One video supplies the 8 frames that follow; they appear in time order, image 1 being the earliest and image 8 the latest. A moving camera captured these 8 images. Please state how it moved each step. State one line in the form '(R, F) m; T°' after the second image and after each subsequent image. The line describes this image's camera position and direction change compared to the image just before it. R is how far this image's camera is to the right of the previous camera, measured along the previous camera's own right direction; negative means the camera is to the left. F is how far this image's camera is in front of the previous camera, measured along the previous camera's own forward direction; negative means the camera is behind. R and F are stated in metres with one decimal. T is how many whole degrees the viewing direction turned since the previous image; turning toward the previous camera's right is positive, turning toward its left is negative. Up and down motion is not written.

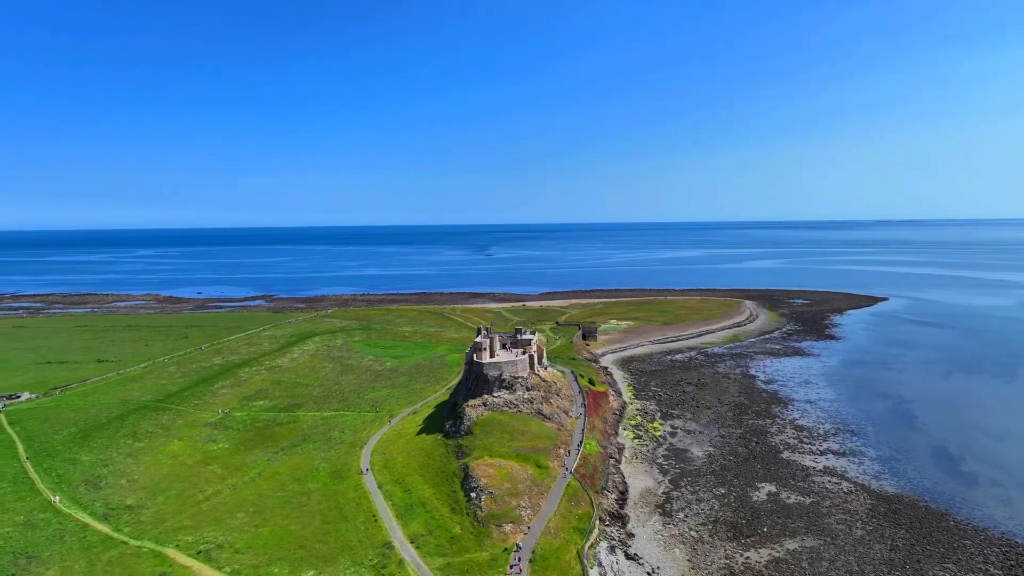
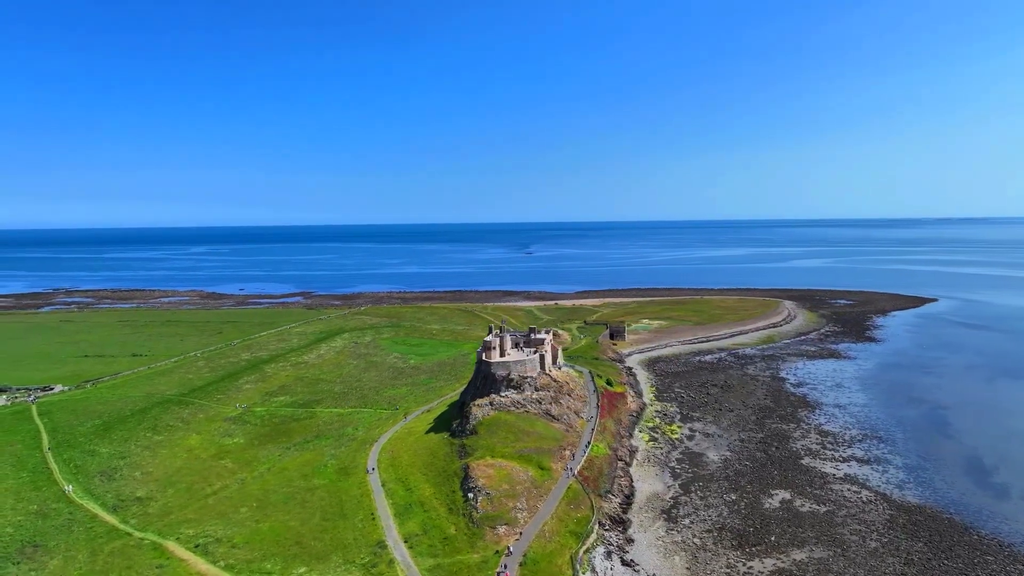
(+1.6, +0.4) m; -3°
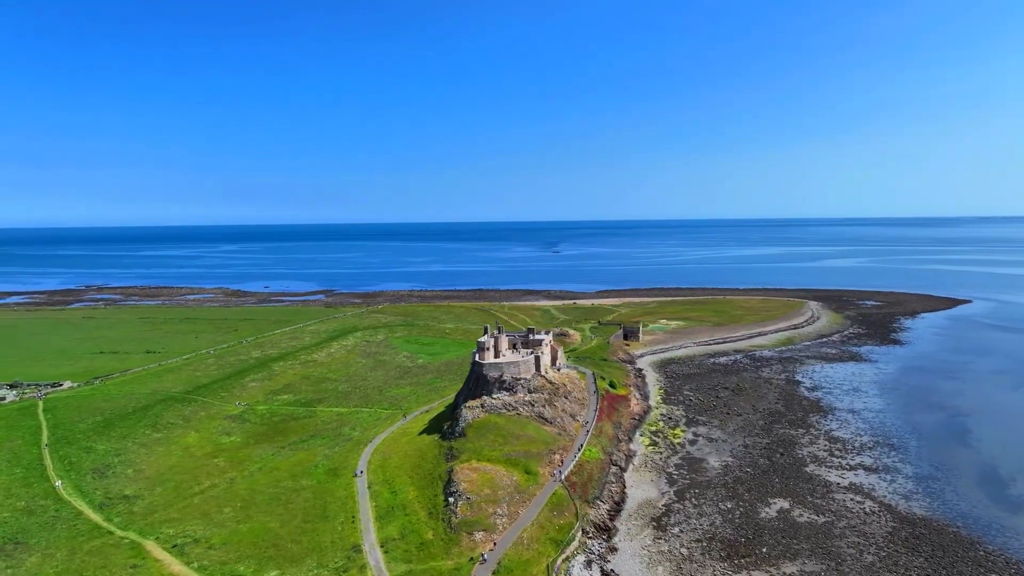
(+1.8, +0.5) m; -2°
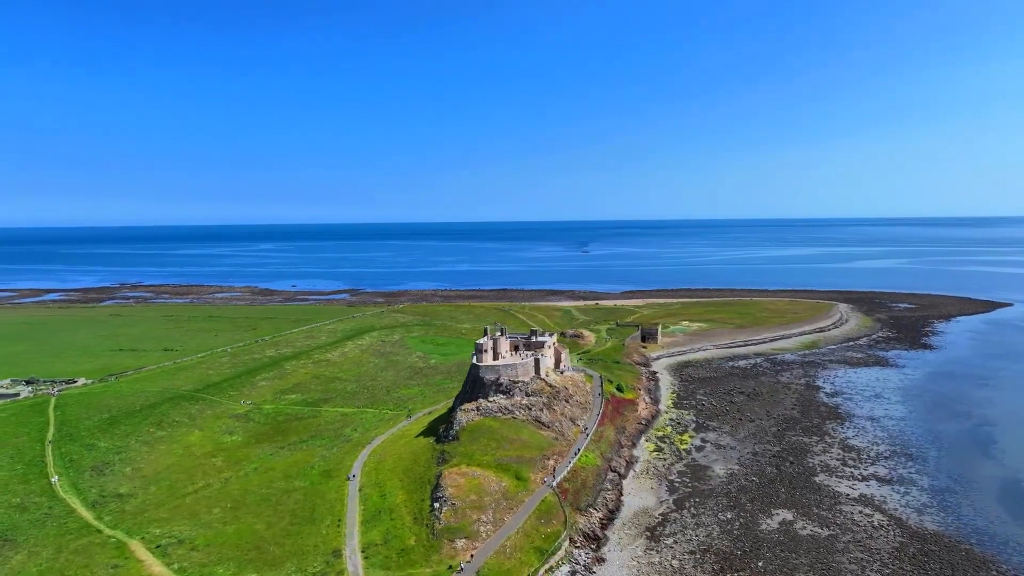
(+1.6, +0.6) m; -2°
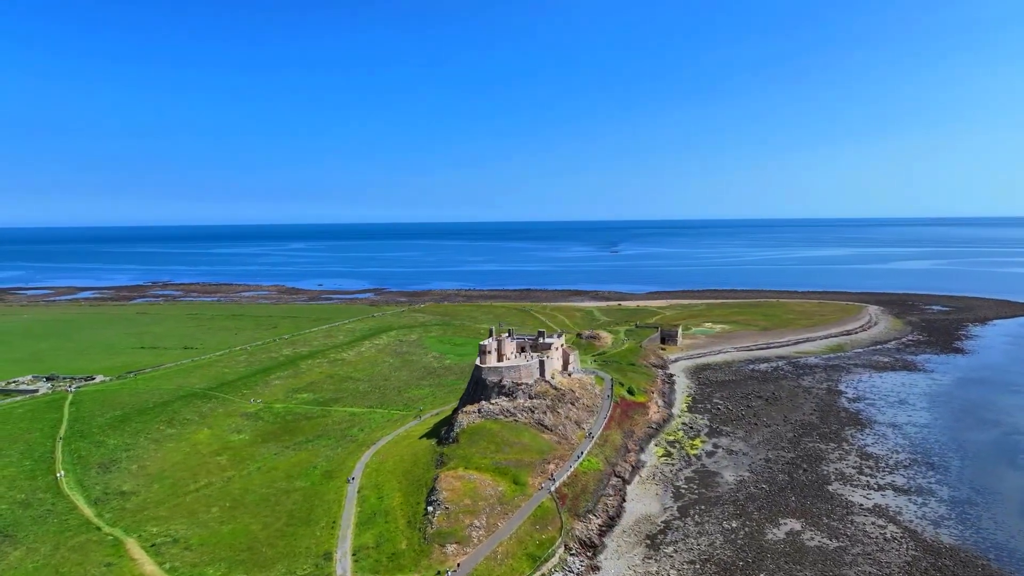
(+1.2, +0.4) m; -2°
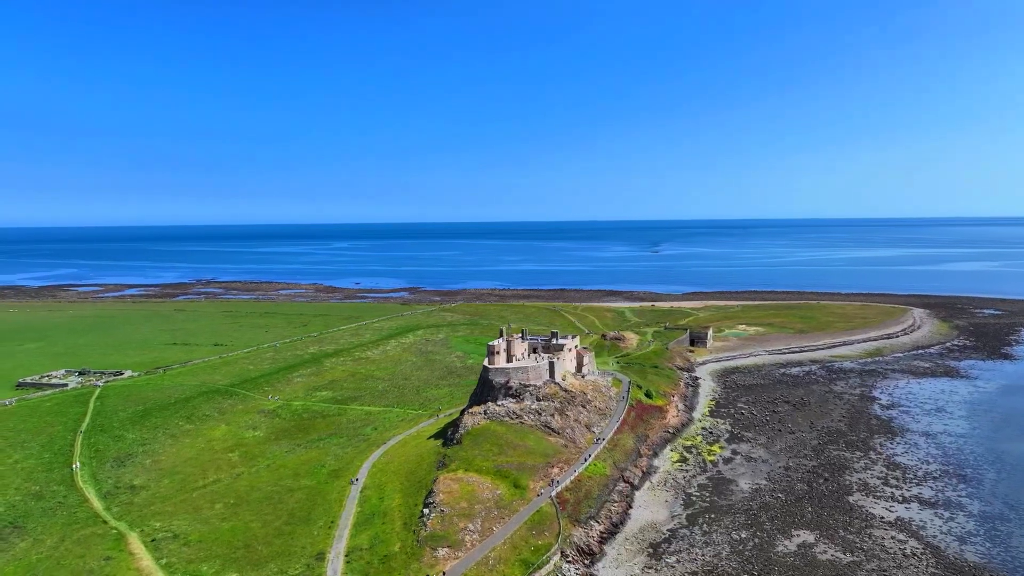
(+1.6, +0.4) m; -3°
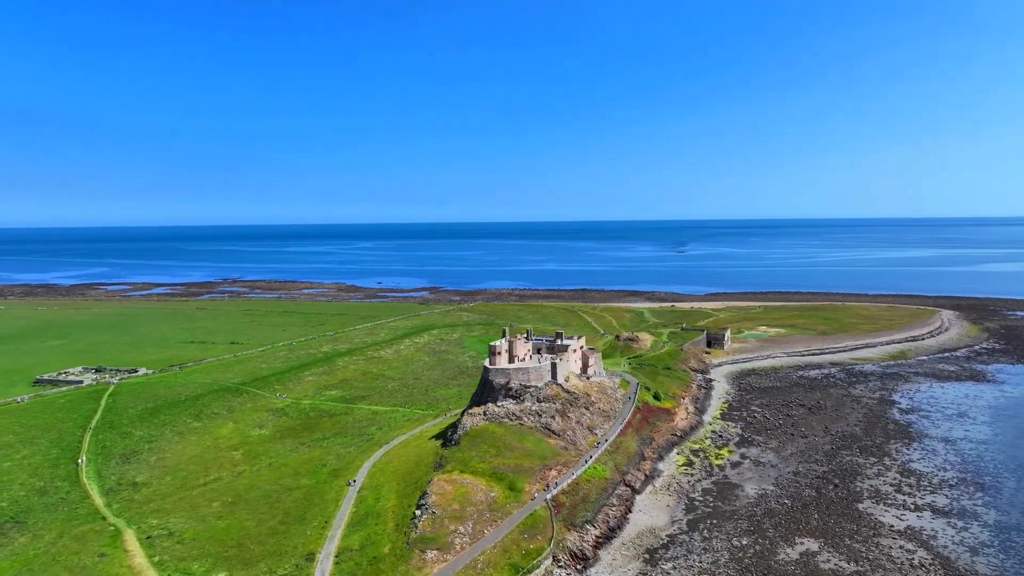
(+1.2, +0.3) m; -2°
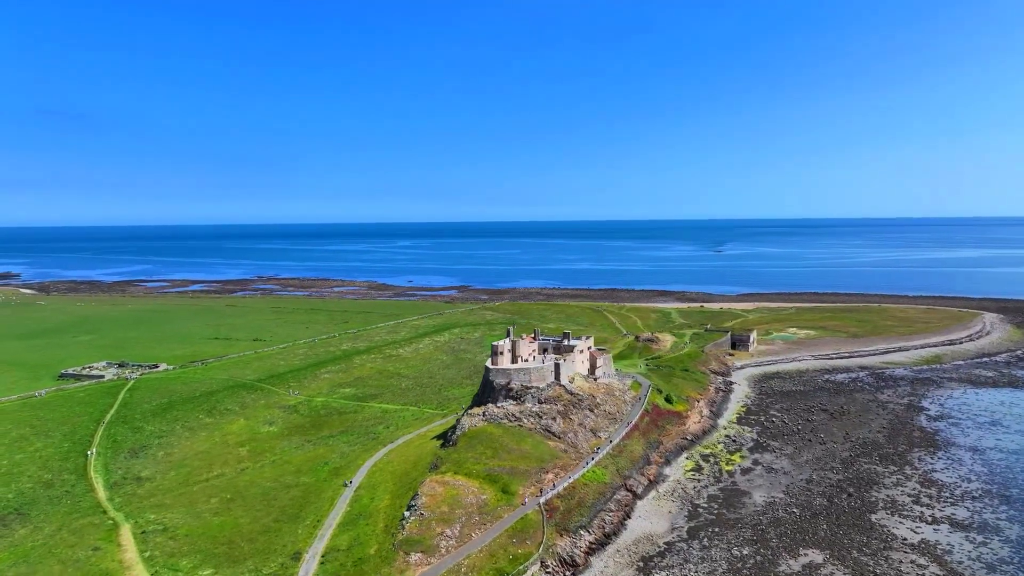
(+1.7, +0.4) m; -3°
